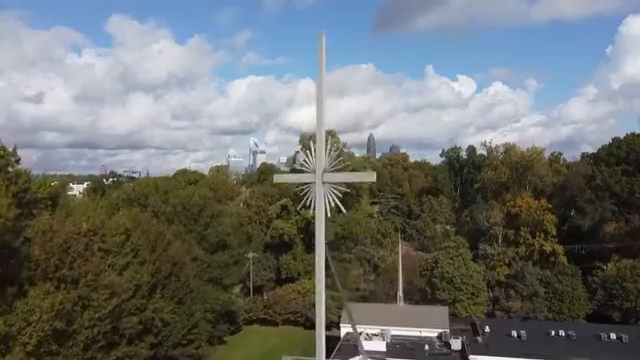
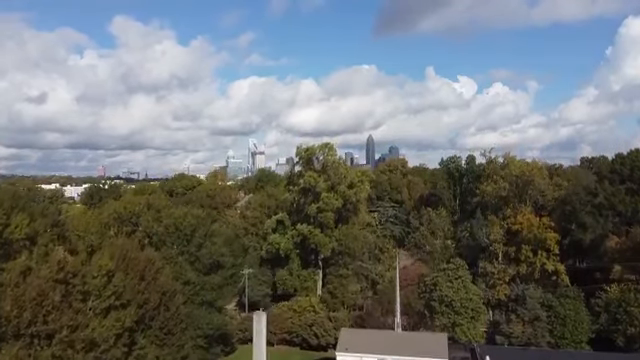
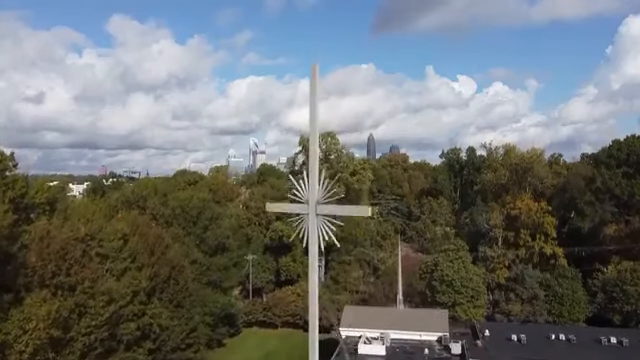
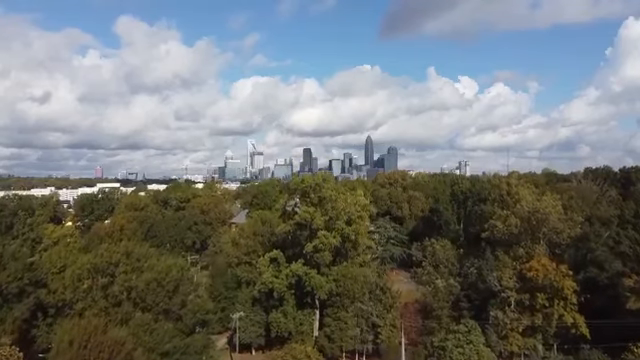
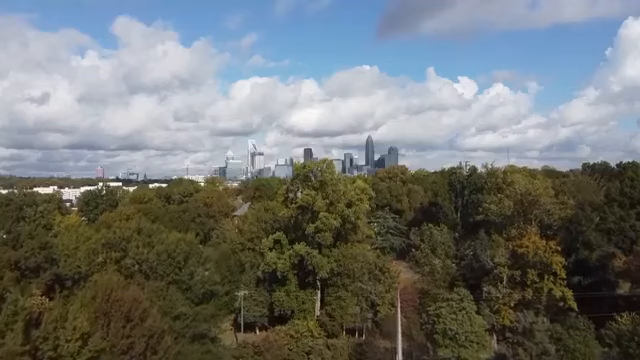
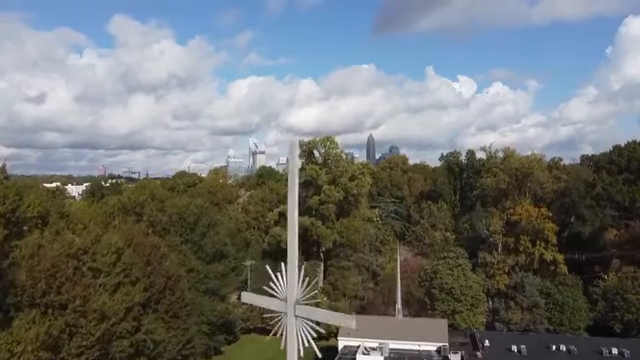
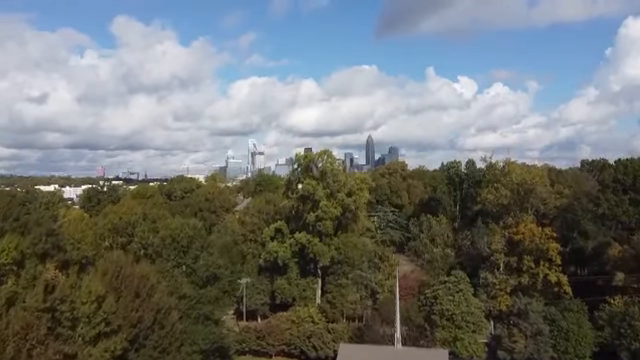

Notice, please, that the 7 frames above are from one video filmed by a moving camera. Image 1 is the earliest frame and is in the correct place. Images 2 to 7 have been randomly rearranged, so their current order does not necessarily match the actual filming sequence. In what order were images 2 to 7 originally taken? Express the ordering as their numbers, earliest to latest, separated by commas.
3, 6, 2, 7, 5, 4
